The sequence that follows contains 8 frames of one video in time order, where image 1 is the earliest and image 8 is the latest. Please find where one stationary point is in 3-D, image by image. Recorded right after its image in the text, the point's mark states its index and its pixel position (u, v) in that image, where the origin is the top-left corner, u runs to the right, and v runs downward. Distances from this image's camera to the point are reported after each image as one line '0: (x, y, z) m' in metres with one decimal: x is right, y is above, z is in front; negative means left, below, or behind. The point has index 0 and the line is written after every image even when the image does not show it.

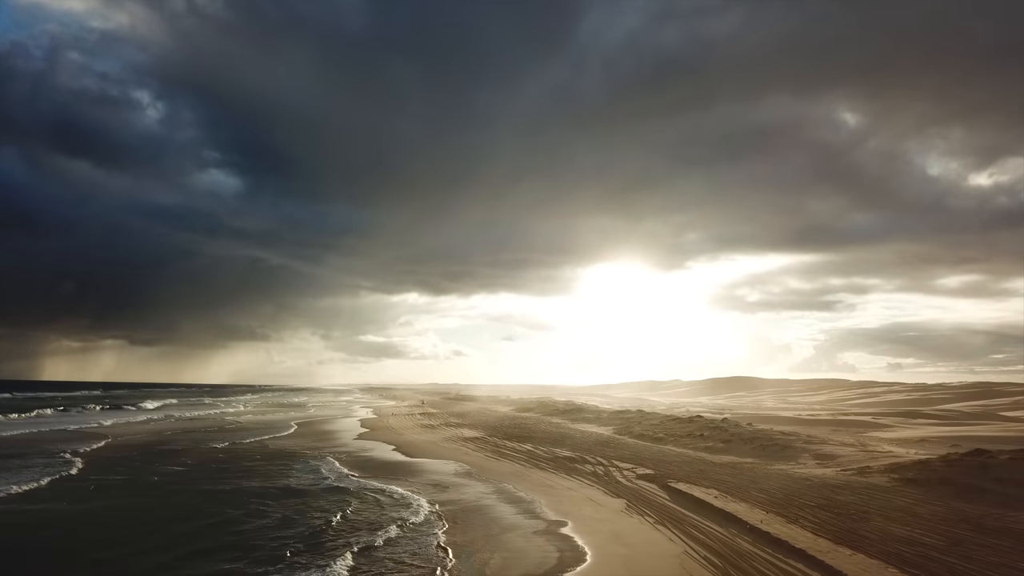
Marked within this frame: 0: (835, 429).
0: (+12.1, -5.2, +18.8) m
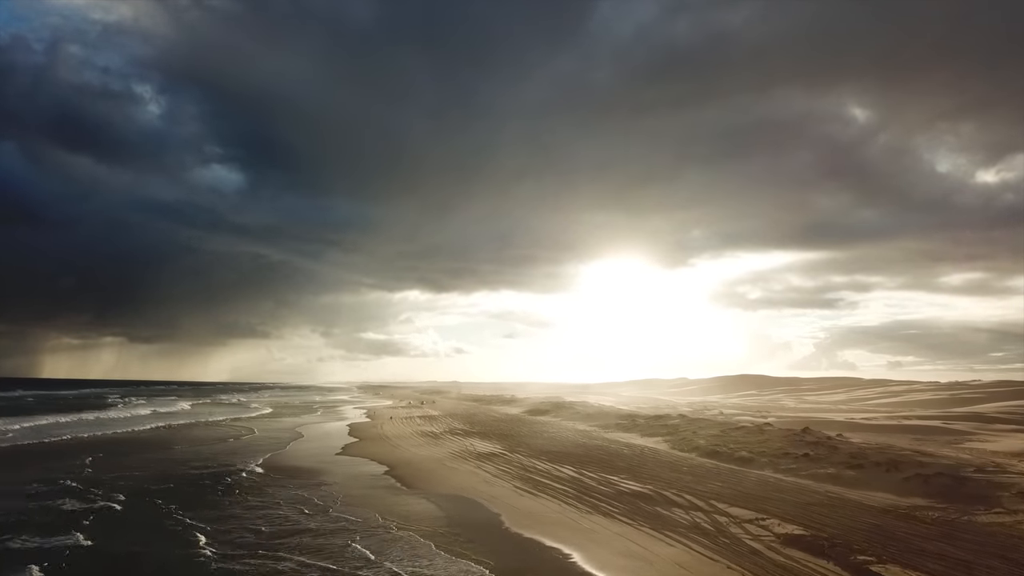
0: (+12.6, -4.6, +15.7) m
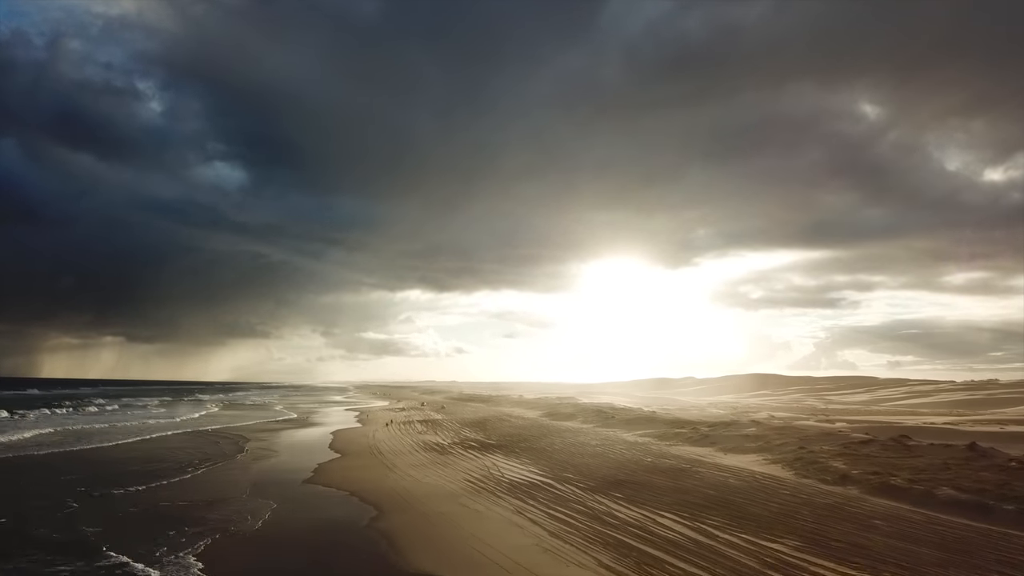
0: (+13.3, -3.9, +12.2) m
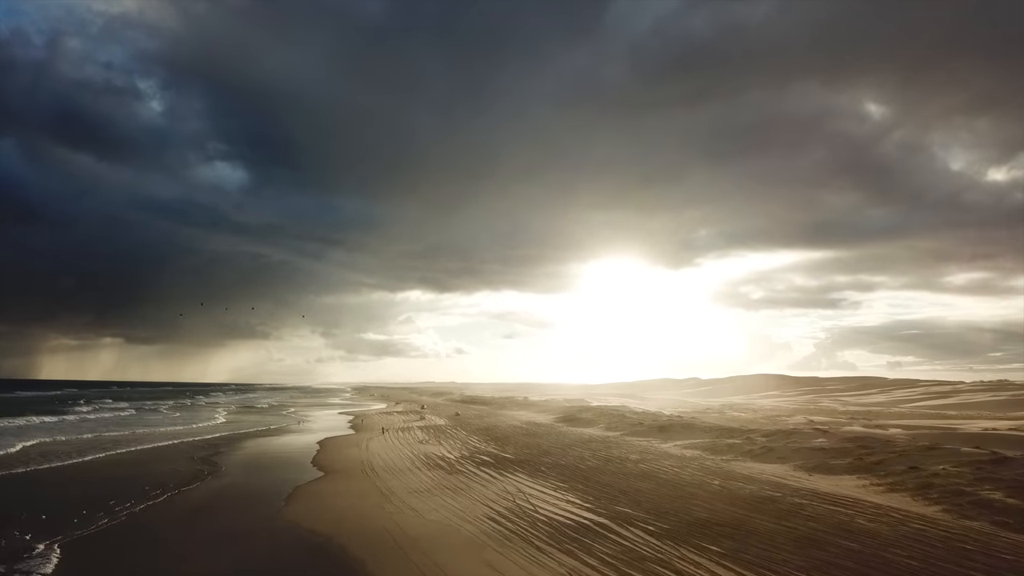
0: (+13.8, -3.5, +10.1) m
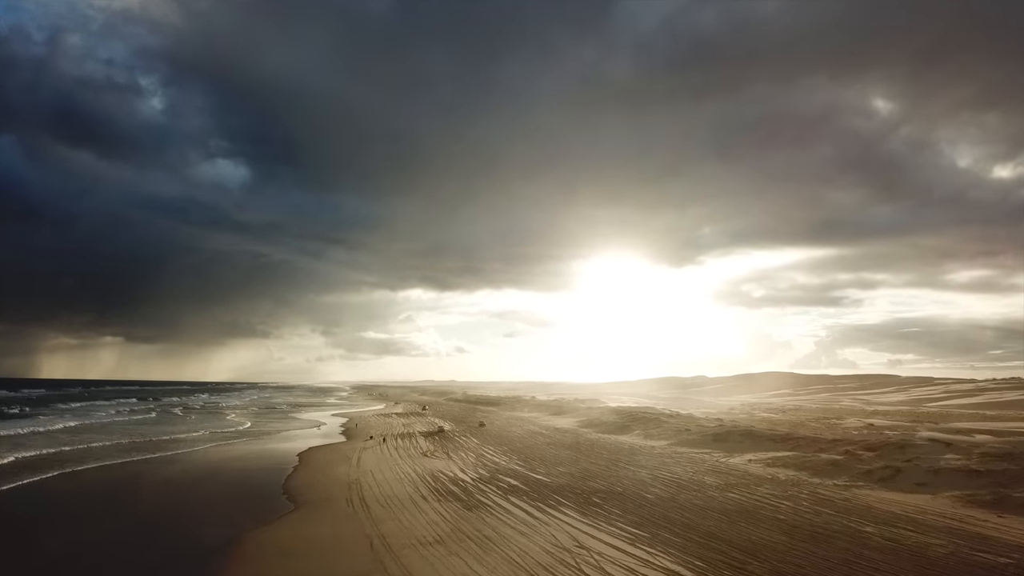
0: (+14.3, -3.0, +7.6) m
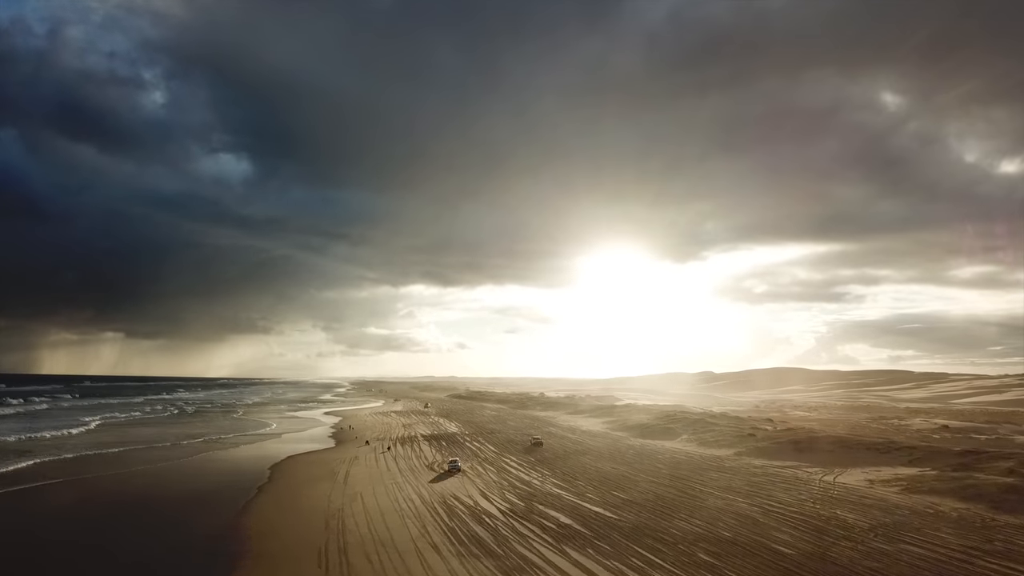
0: (+14.8, -2.5, +5.3) m
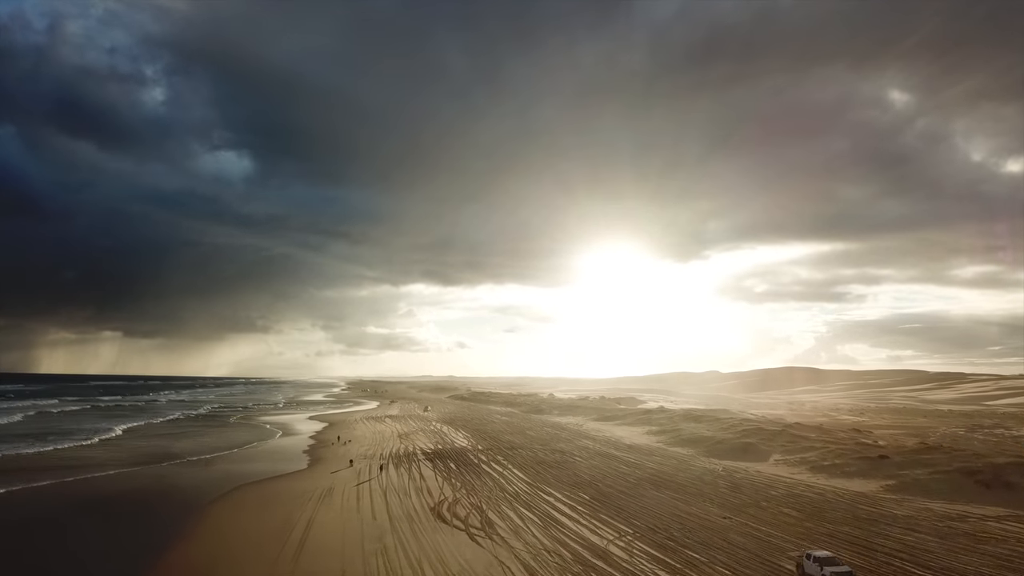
0: (+15.4, -2.0, +2.2) m
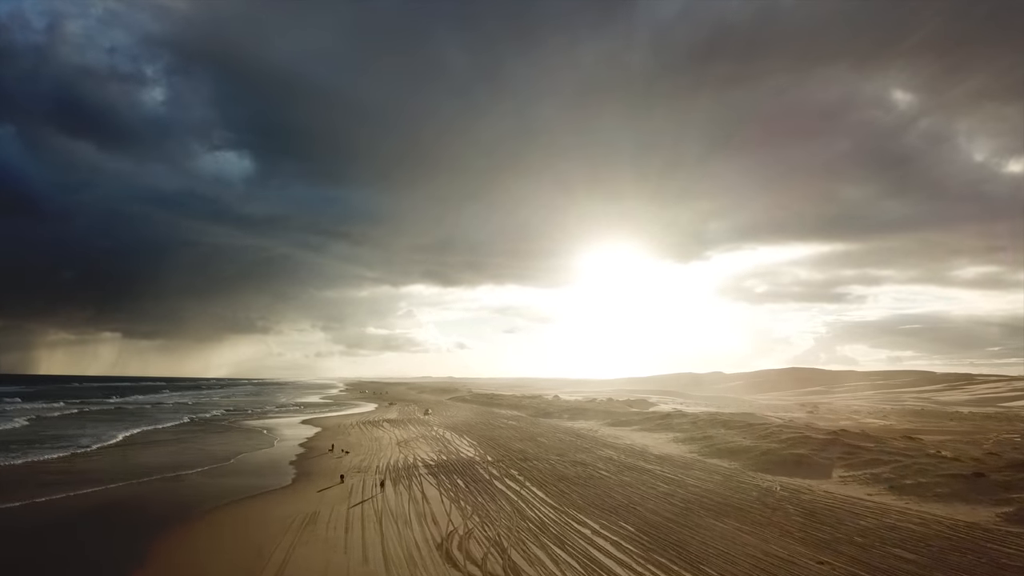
0: (+14.4, -3.0, +6.7) m
